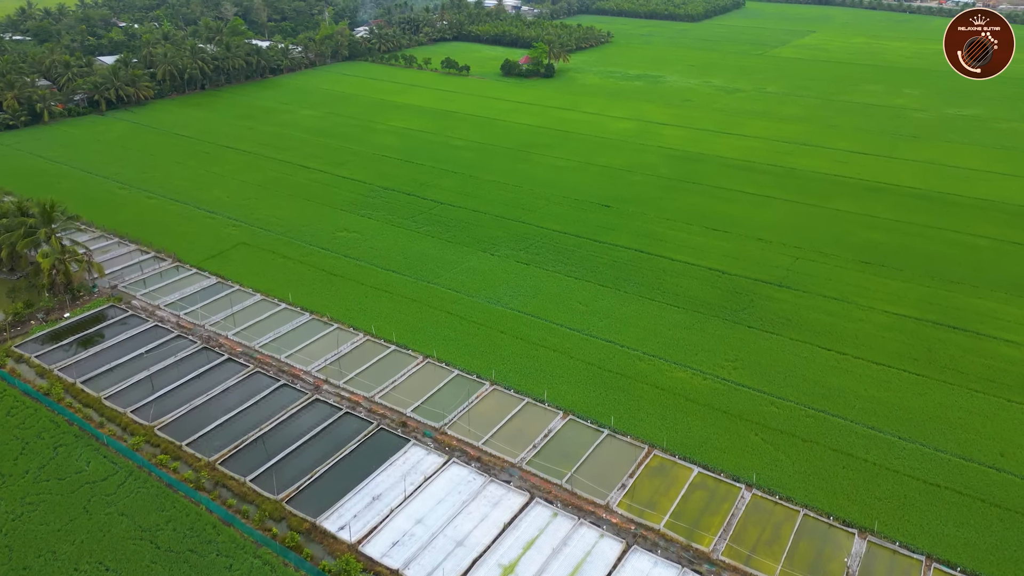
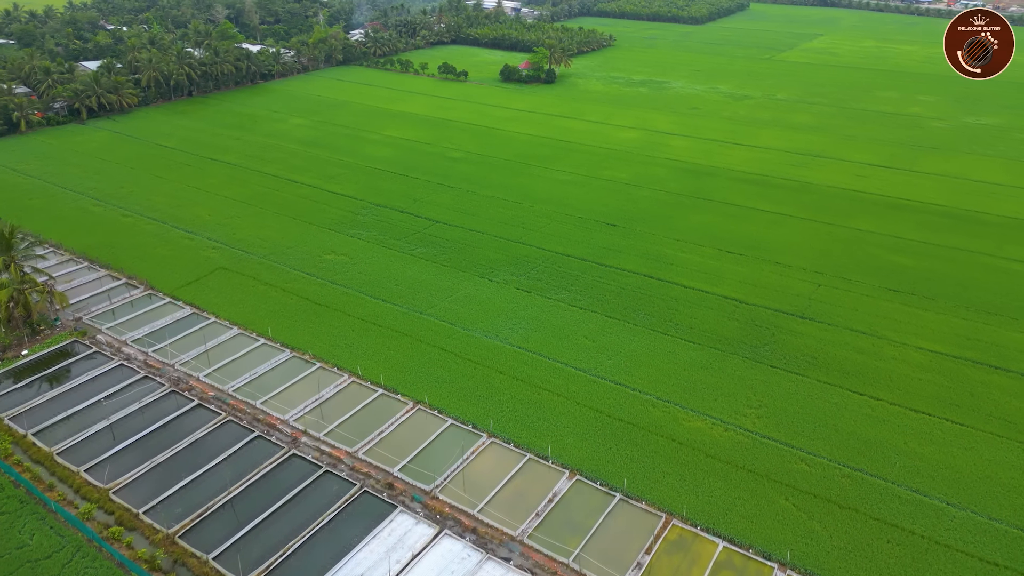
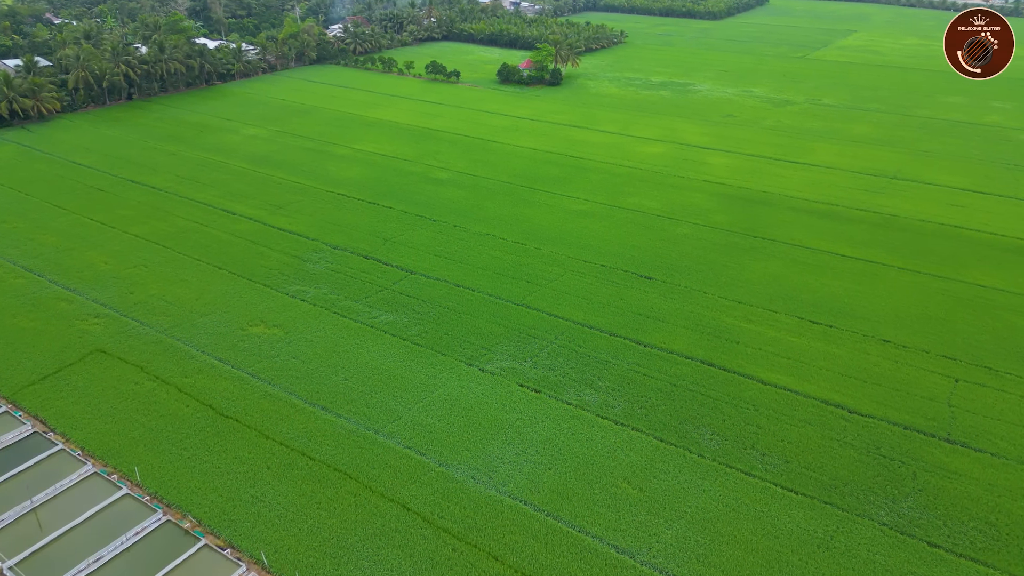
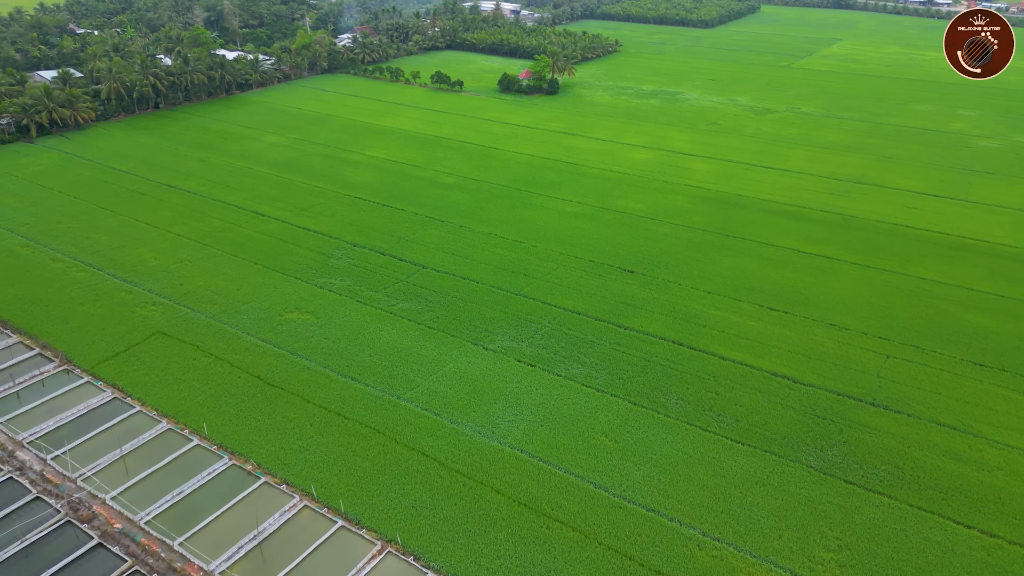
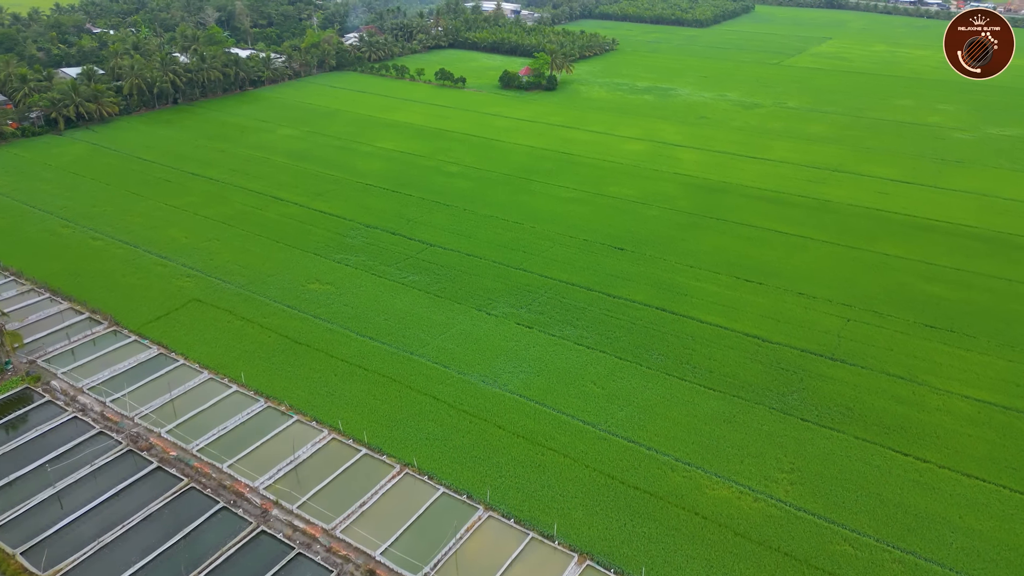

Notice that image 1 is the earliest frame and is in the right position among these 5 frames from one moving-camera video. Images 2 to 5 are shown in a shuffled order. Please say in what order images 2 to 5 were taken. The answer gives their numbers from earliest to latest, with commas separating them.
2, 5, 4, 3
